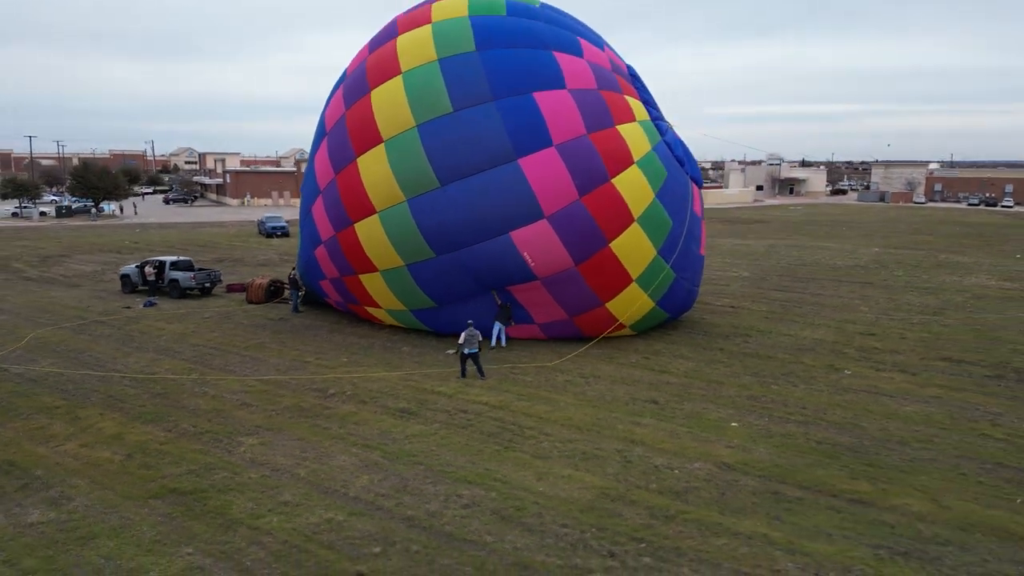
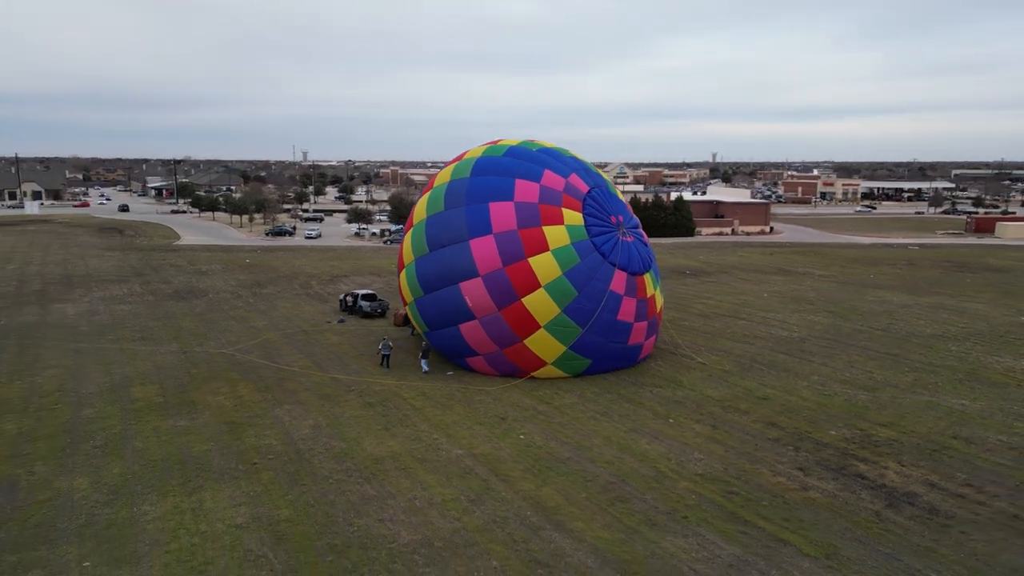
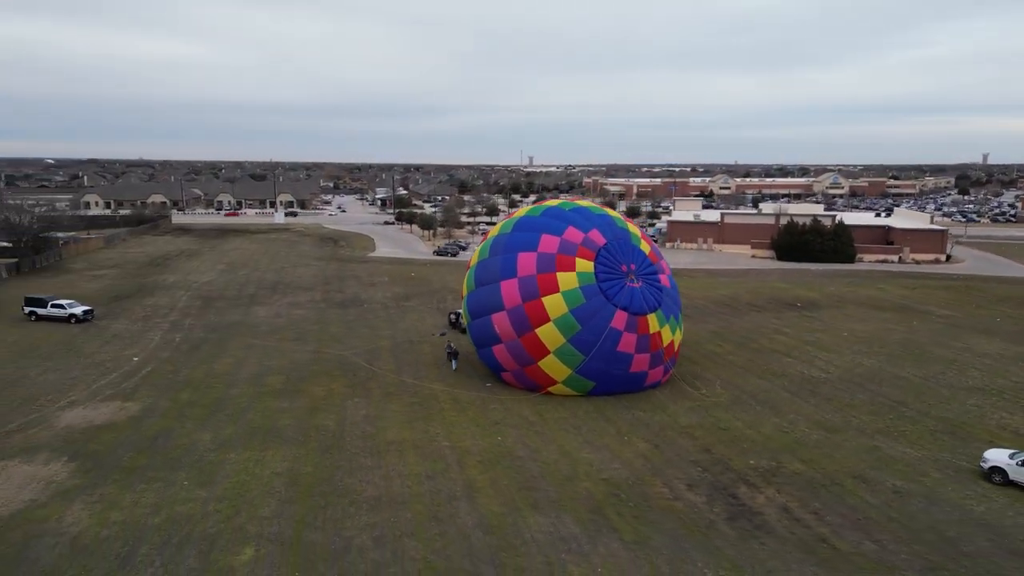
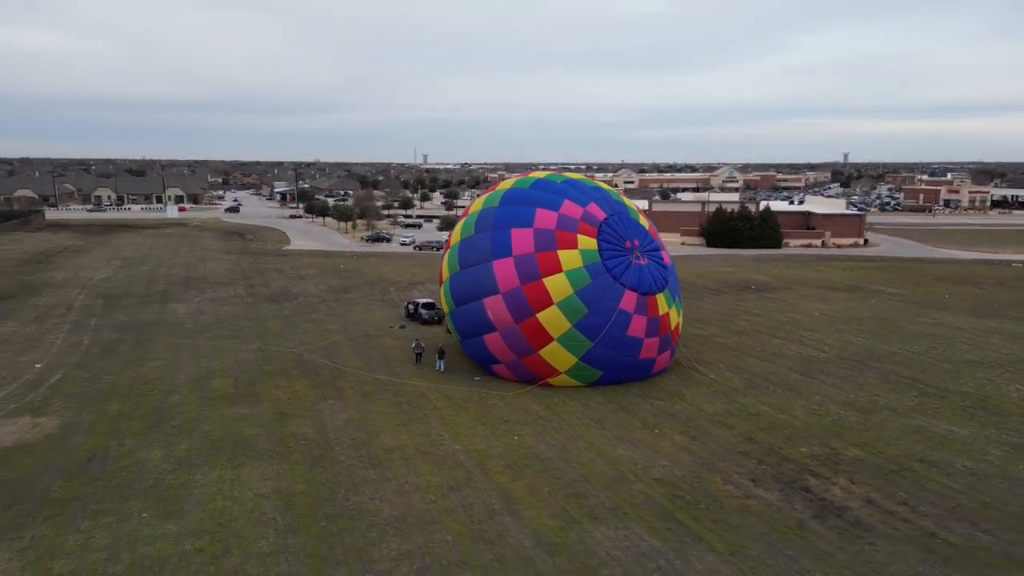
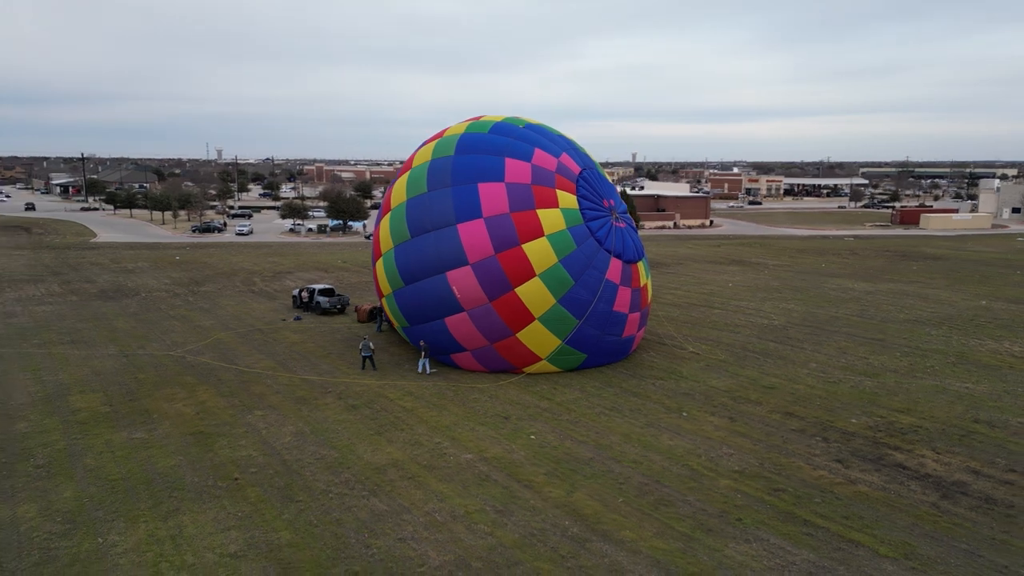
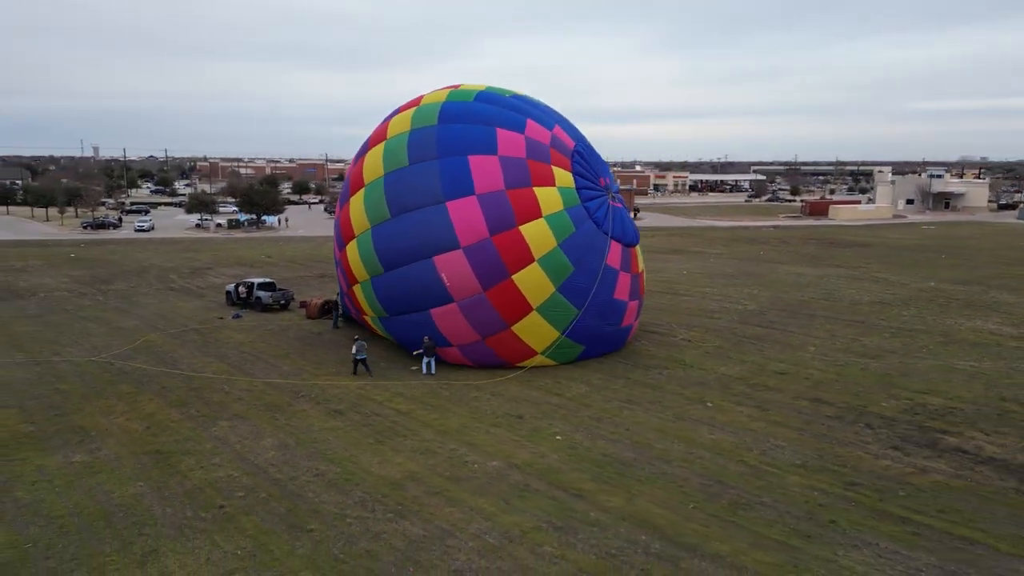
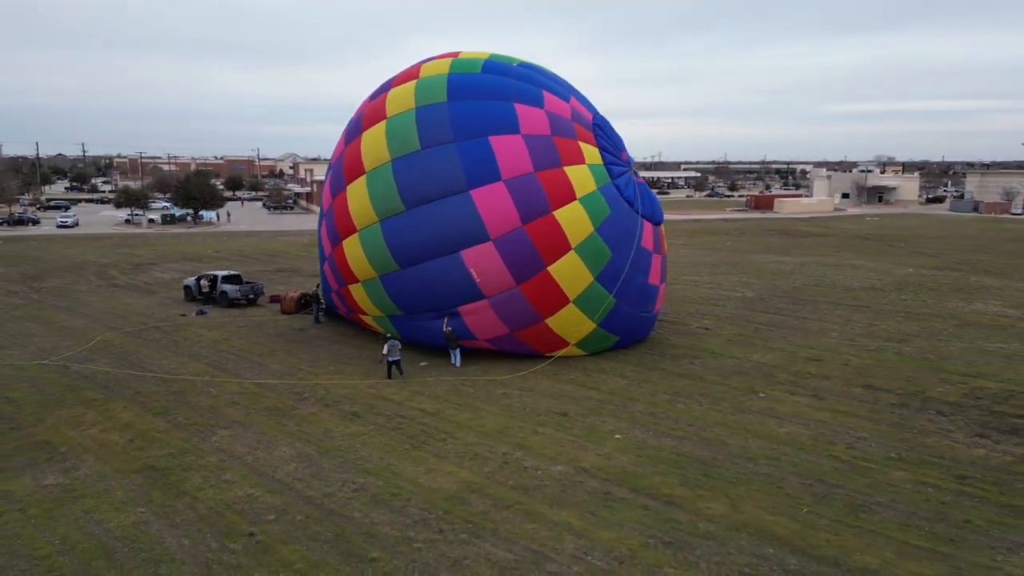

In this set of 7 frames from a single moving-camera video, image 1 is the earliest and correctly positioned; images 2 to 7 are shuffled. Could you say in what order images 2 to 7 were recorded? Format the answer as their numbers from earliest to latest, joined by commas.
7, 6, 5, 2, 4, 3
